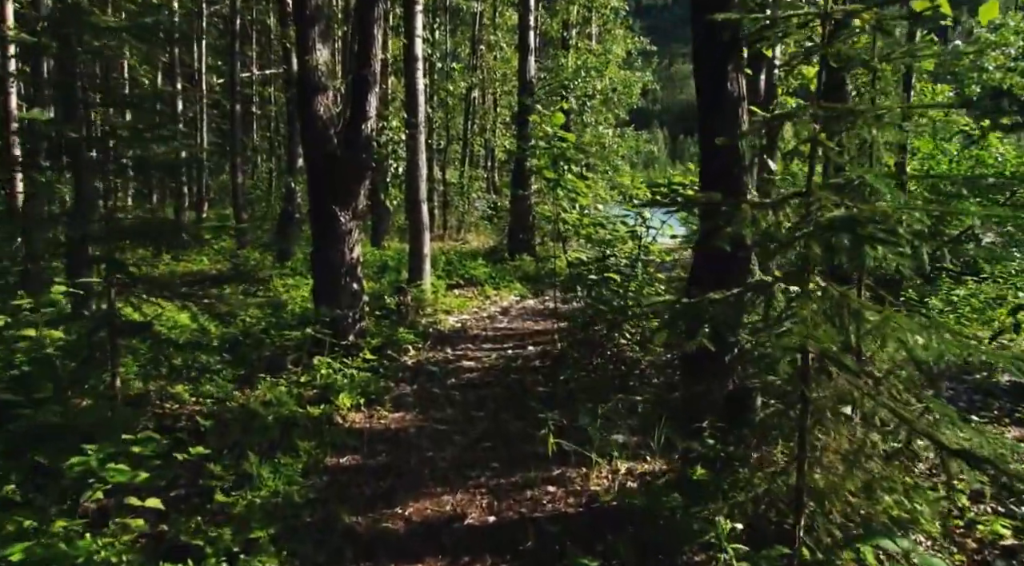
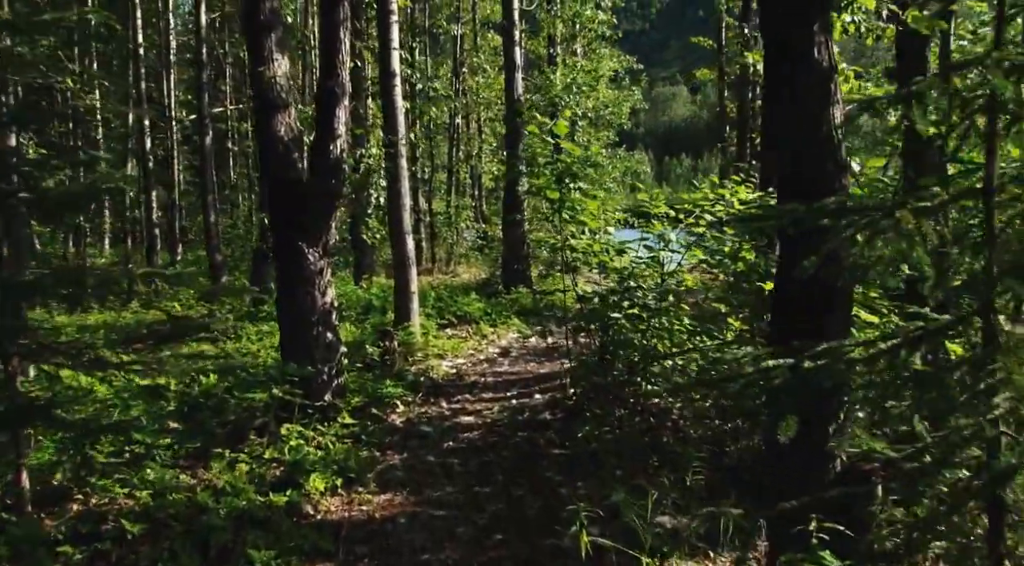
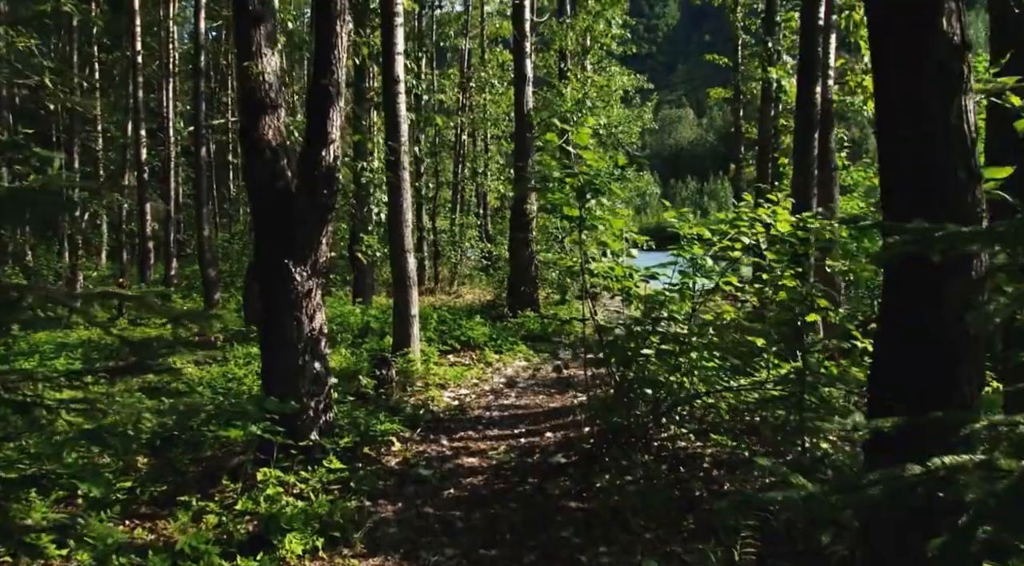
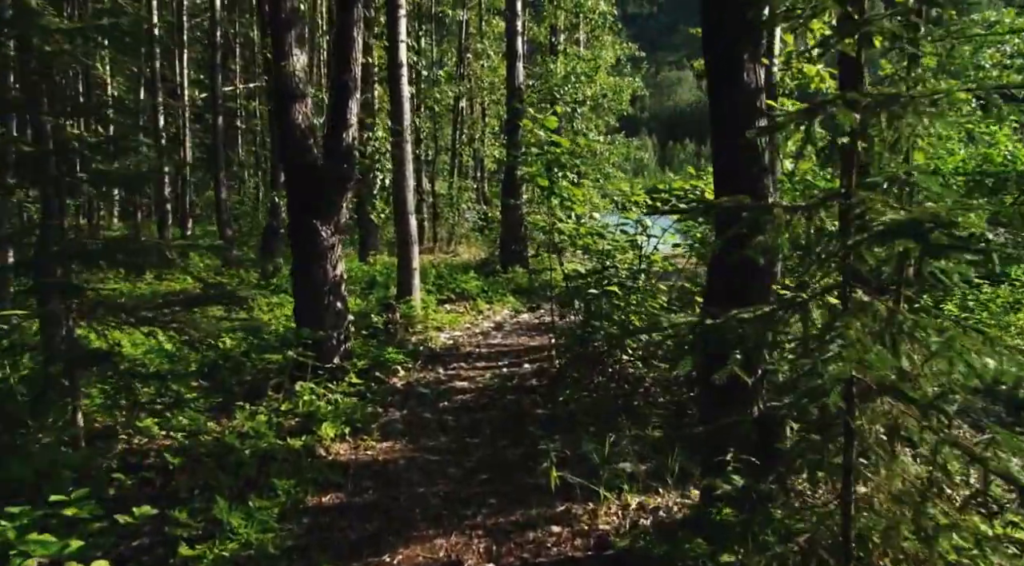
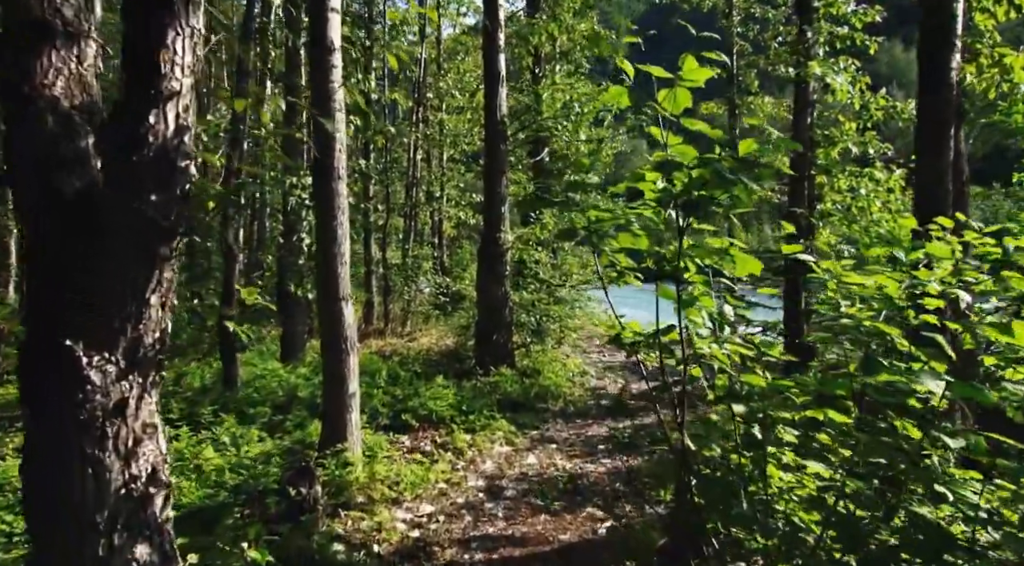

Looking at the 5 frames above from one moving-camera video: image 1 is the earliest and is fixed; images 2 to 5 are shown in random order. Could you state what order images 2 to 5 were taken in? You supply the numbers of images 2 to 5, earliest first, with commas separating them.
4, 2, 3, 5
